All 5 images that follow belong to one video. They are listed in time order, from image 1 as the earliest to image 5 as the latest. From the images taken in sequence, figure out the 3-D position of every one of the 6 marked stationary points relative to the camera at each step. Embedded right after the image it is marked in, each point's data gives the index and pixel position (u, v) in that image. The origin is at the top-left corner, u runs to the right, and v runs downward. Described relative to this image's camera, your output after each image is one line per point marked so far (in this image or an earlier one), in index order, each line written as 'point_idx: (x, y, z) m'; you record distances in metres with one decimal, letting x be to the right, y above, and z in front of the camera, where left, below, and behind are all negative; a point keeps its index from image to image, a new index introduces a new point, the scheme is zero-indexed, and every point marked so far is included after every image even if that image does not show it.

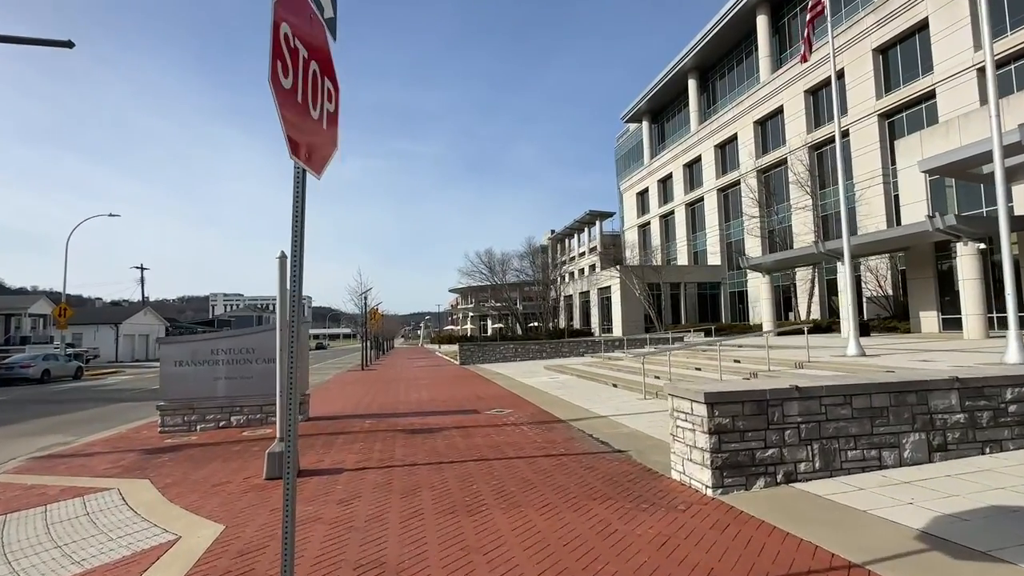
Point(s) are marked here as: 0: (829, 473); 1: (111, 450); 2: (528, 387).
0: (+3.2, -1.8, +5.5) m
1: (-6.3, -2.5, +8.6) m
2: (+0.5, -2.9, +15.9) m
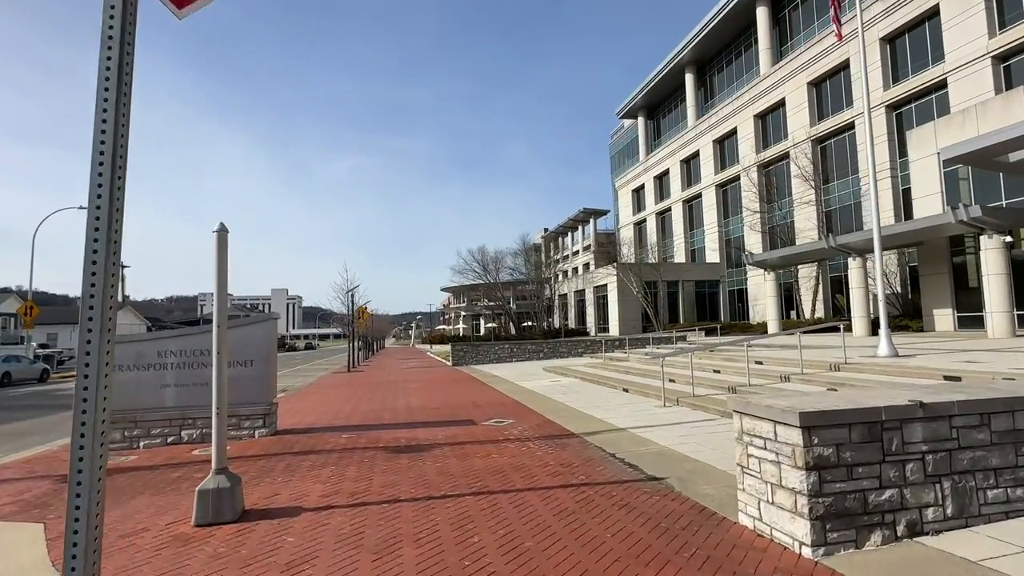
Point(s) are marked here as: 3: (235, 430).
0: (+3.3, -1.7, +4.0) m
1: (-6.2, -2.4, +7.0) m
2: (+0.4, -2.7, +14.4) m
3: (-4.4, -2.3, +8.8) m
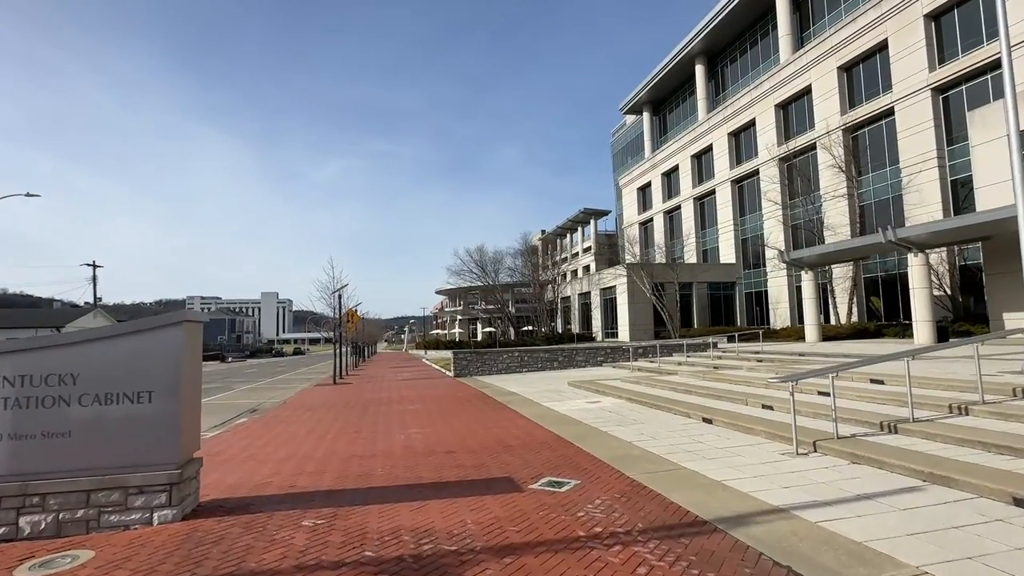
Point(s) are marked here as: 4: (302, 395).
0: (+4.1, -1.5, +0.4) m
1: (-5.4, -2.2, +3.3) m
2: (+1.1, -2.6, +10.8) m
3: (-3.7, -2.1, +5.1) m
4: (-7.4, -3.7, +19.2) m
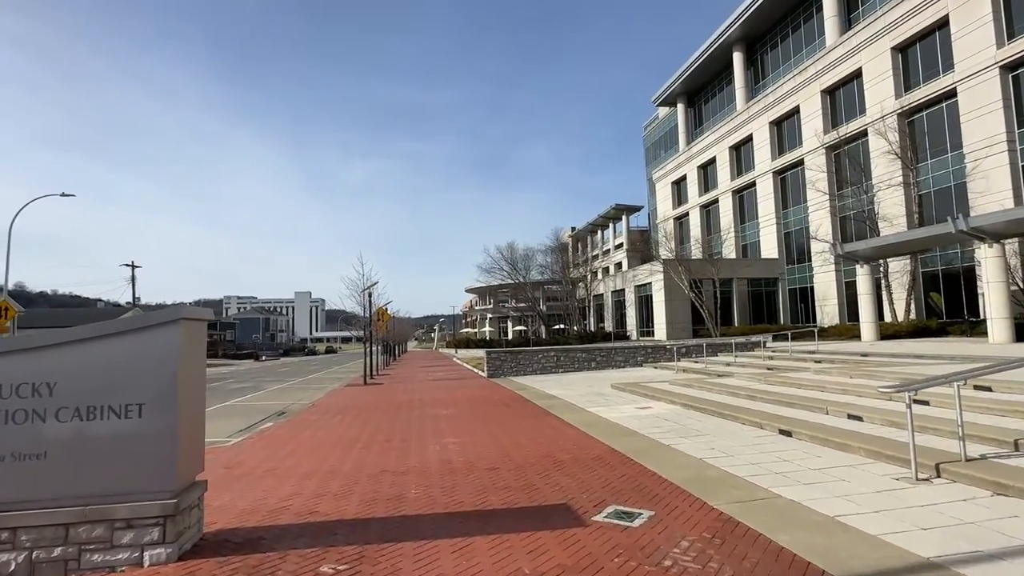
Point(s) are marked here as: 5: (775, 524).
0: (+4.4, -1.4, -0.9) m
1: (-5.0, -2.1, +2.5) m
2: (+1.9, -2.5, +9.6) m
3: (-3.2, -2.1, +4.3) m
4: (-6.1, -3.6, +18.5) m
5: (+2.3, -2.1, +4.9) m
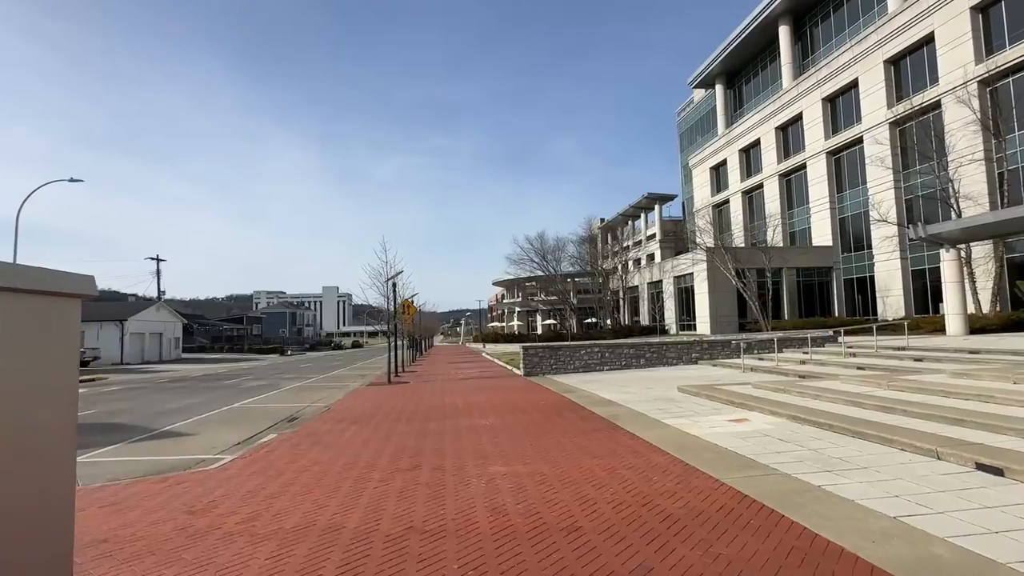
0: (+4.8, -1.2, -3.6) m
1: (-4.4, -1.9, +0.2) m
2: (+2.8, -2.2, +7.1) m
3: (-2.5, -1.8, +1.9) m
4: (-4.8, -3.3, +16.3) m
5: (+3.0, -1.8, +2.3) m
